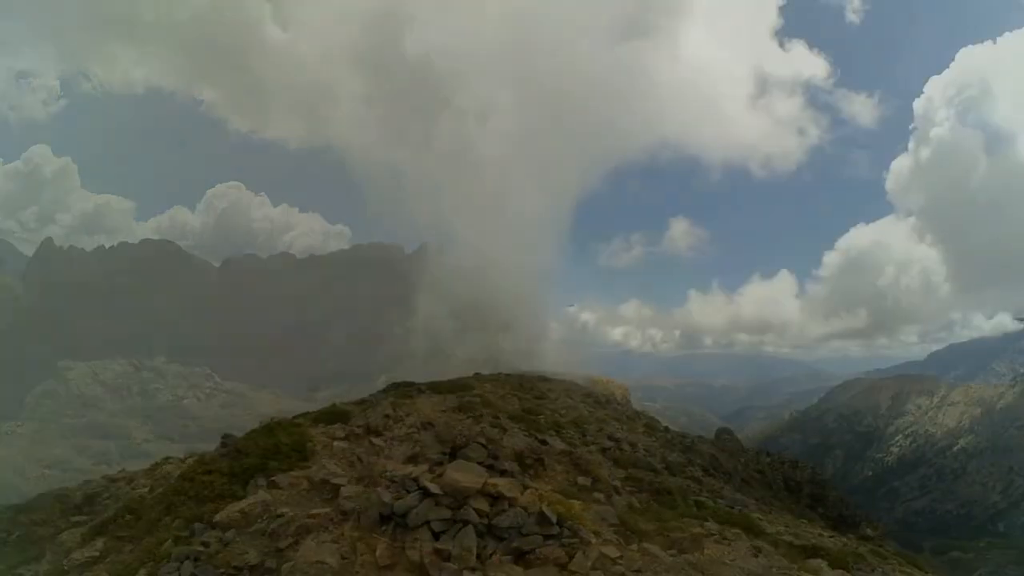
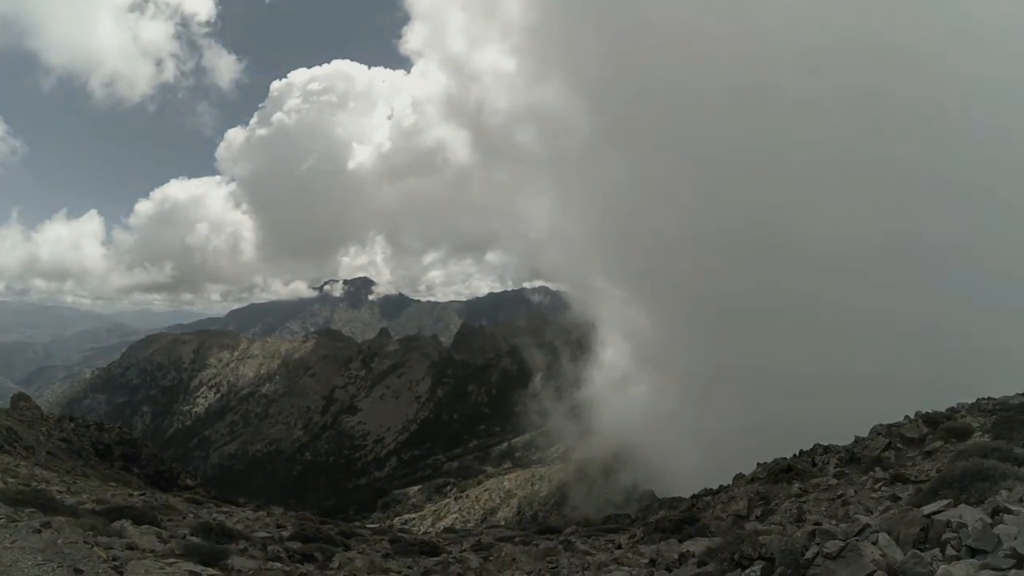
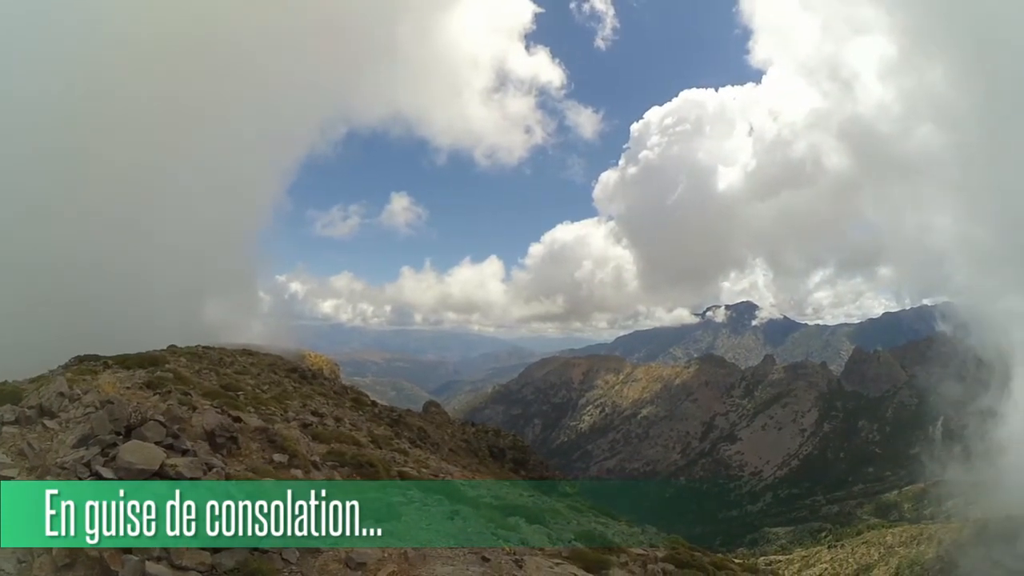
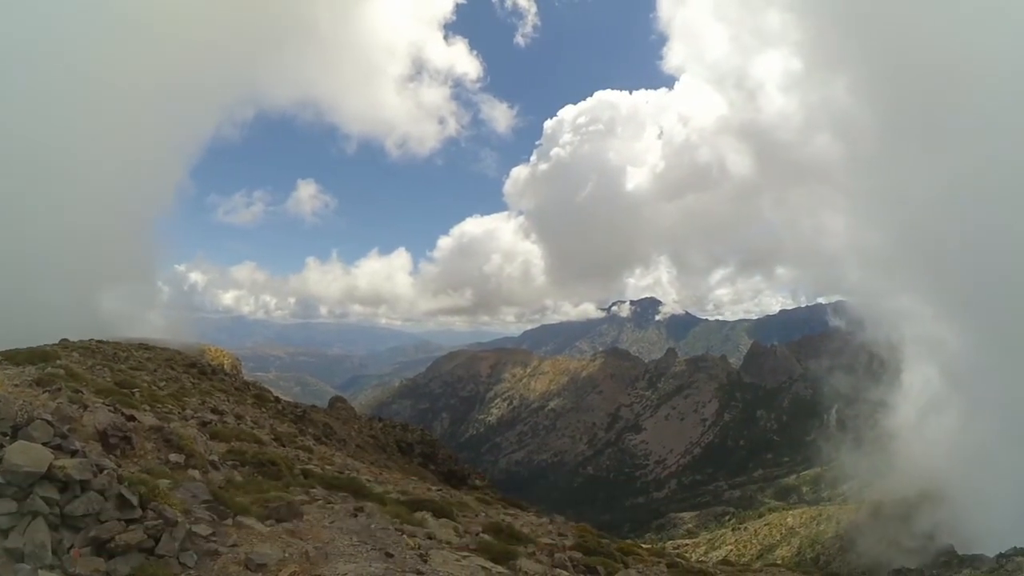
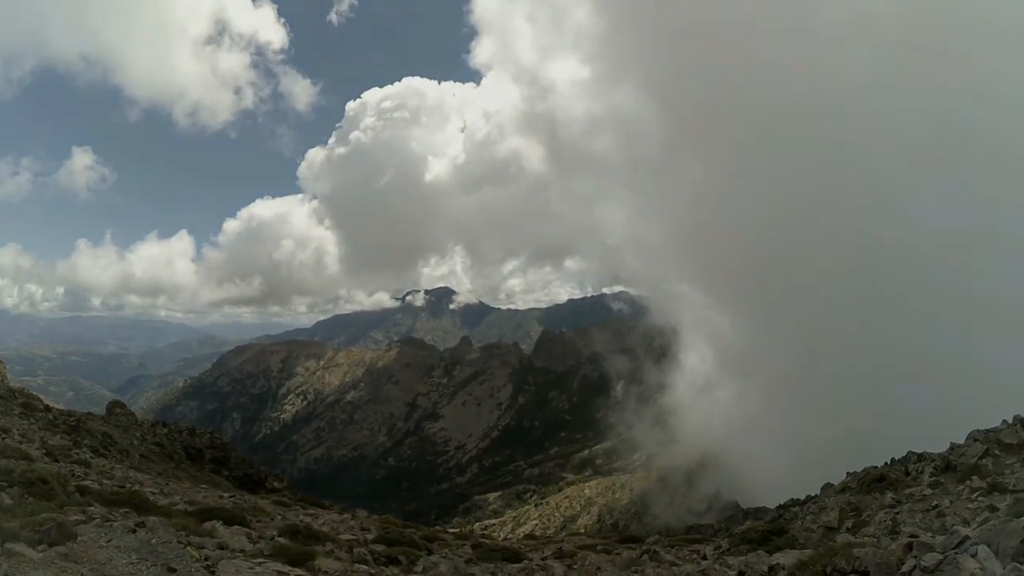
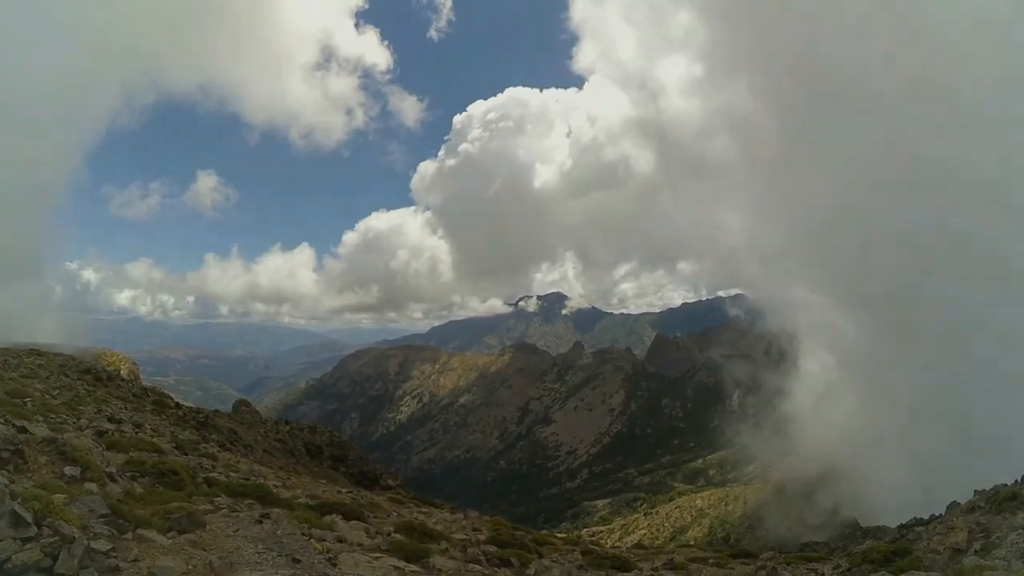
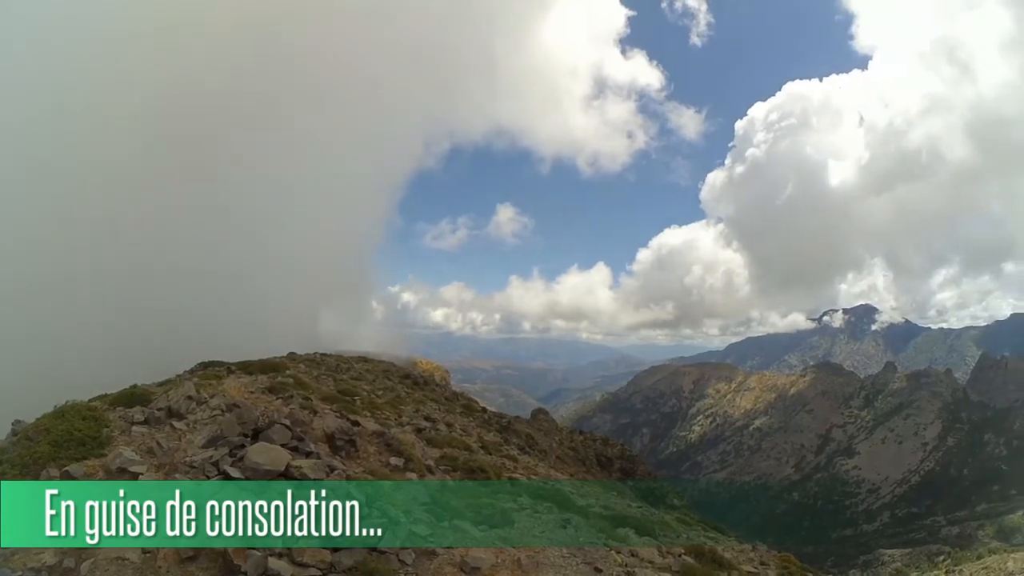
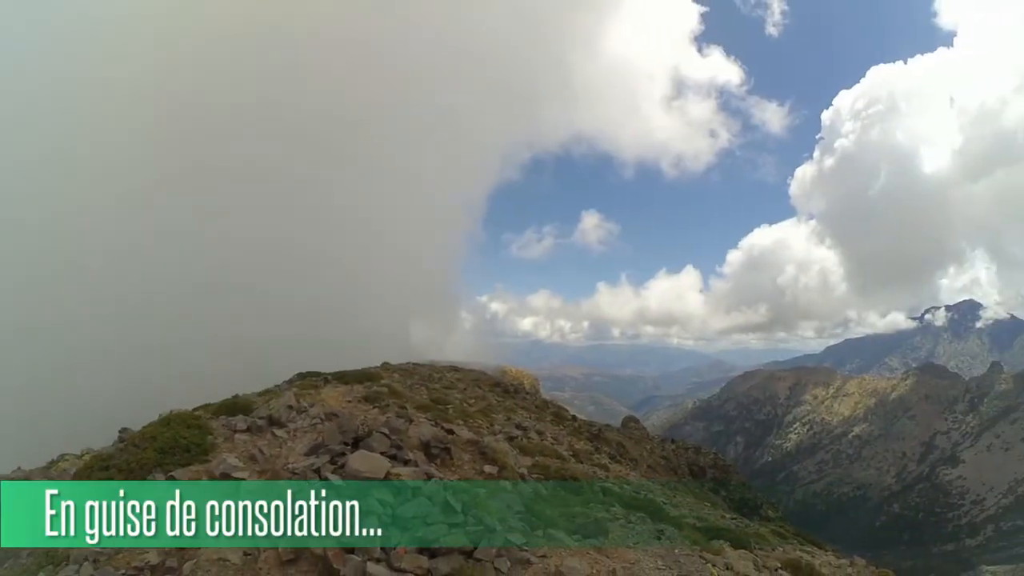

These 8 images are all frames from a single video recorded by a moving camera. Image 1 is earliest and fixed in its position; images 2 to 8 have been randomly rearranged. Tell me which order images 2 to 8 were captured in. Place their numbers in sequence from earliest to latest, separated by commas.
8, 7, 3, 4, 6, 5, 2
